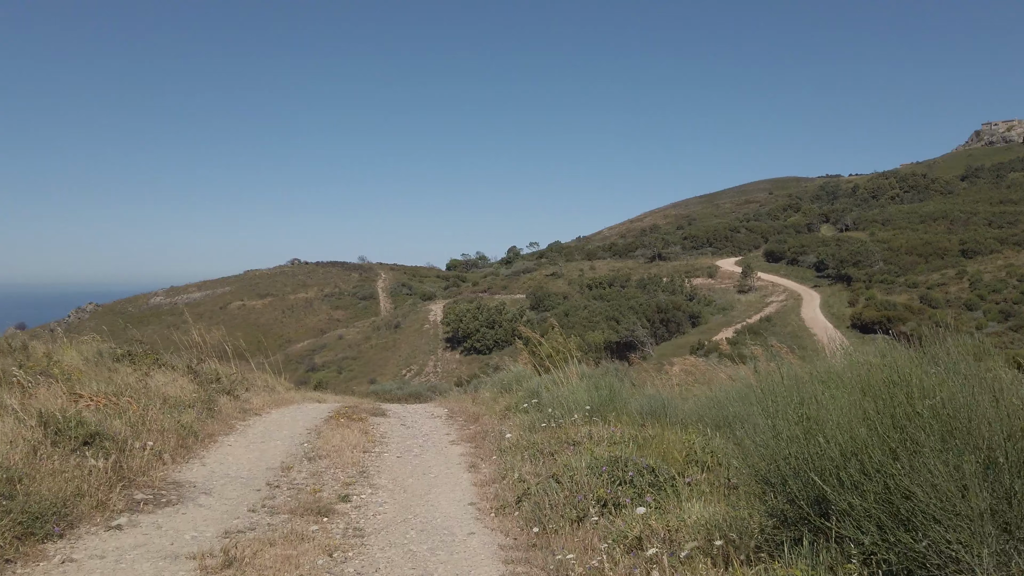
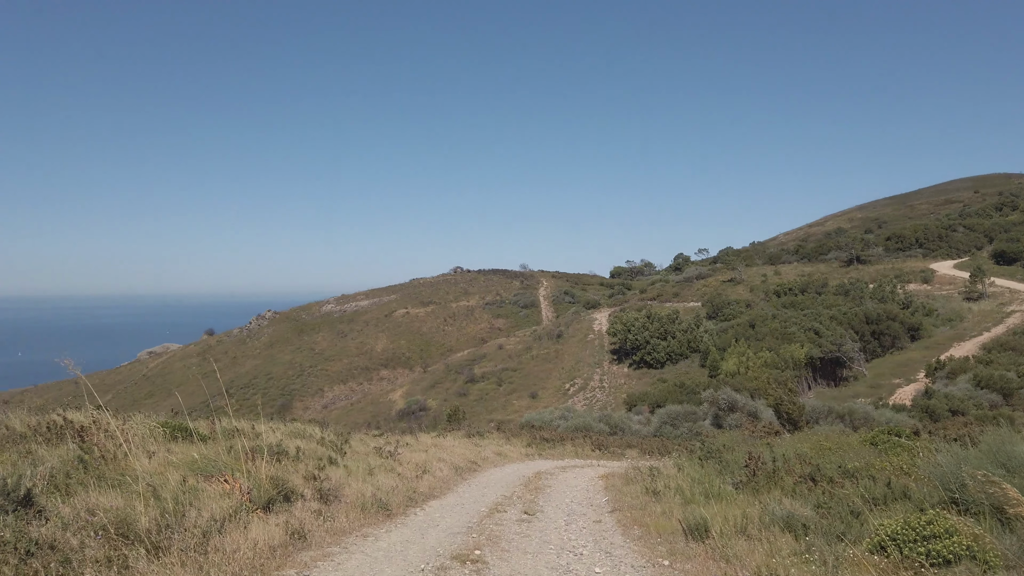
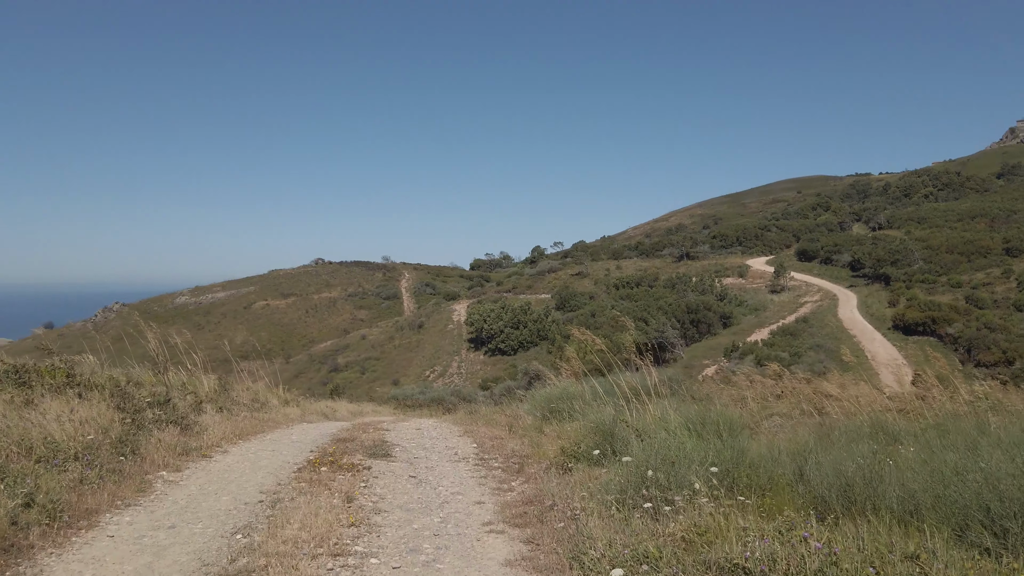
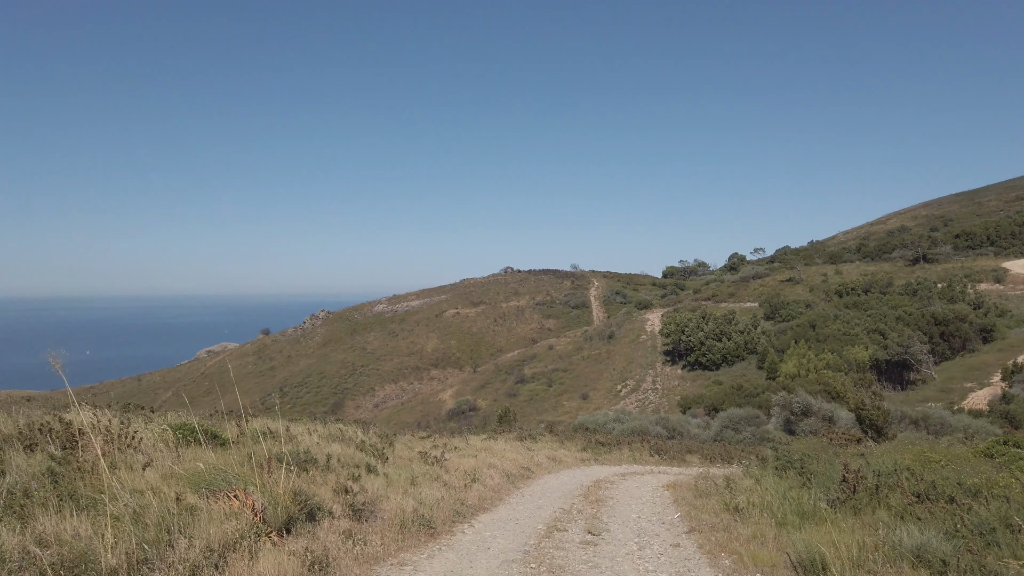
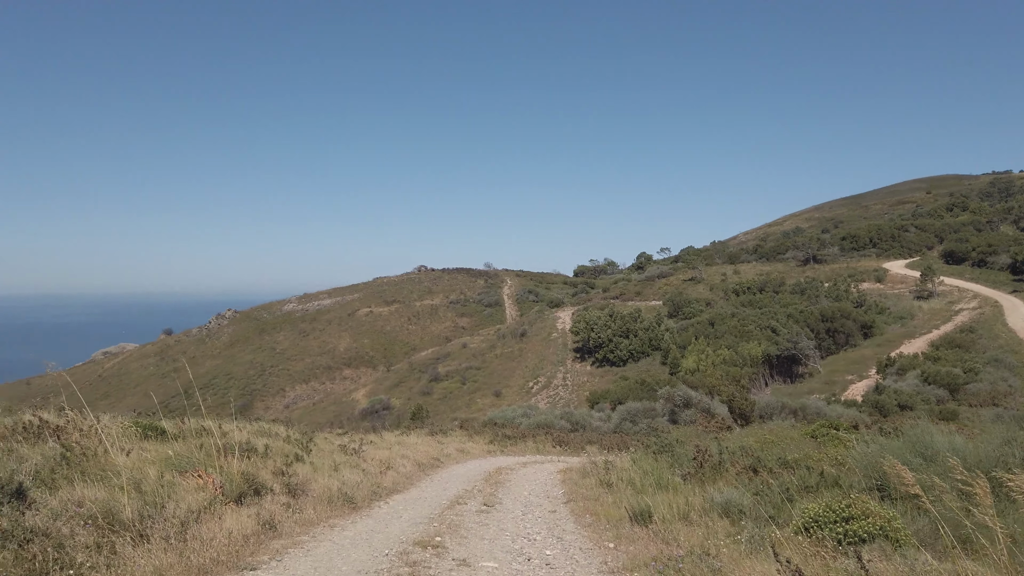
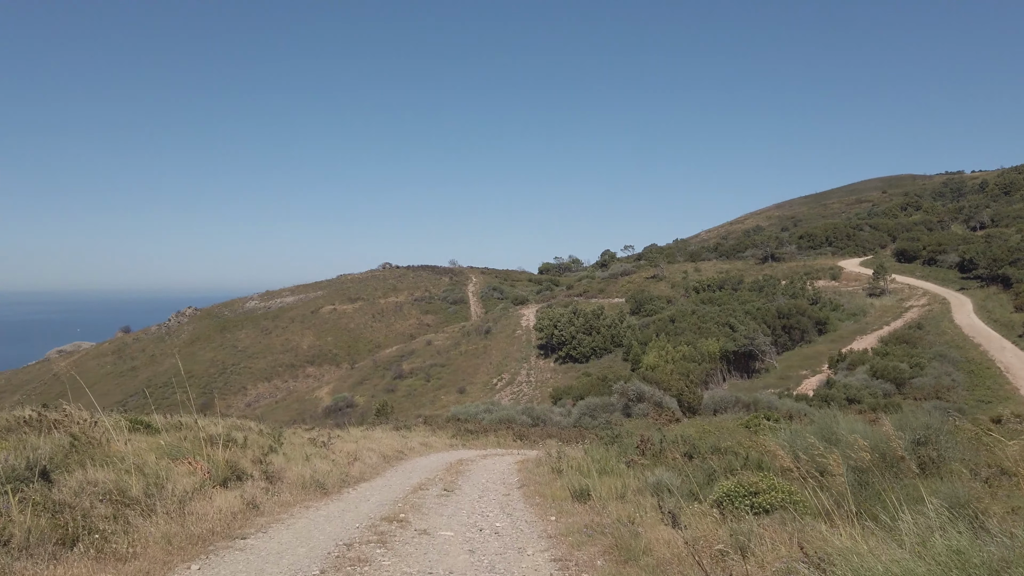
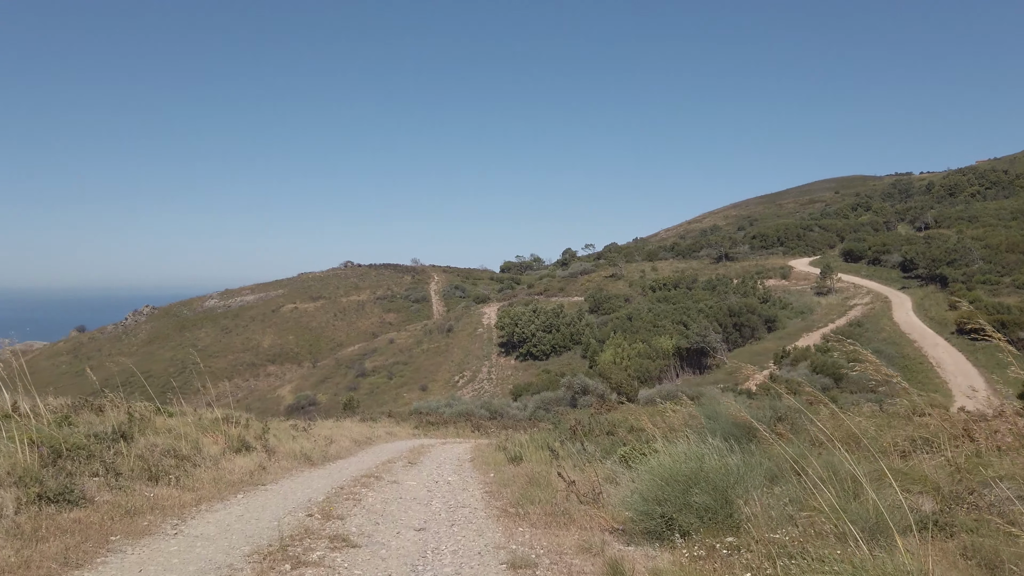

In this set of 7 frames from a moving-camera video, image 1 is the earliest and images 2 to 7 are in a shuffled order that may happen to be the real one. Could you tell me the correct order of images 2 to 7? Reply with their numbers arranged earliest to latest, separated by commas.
3, 7, 6, 5, 2, 4
